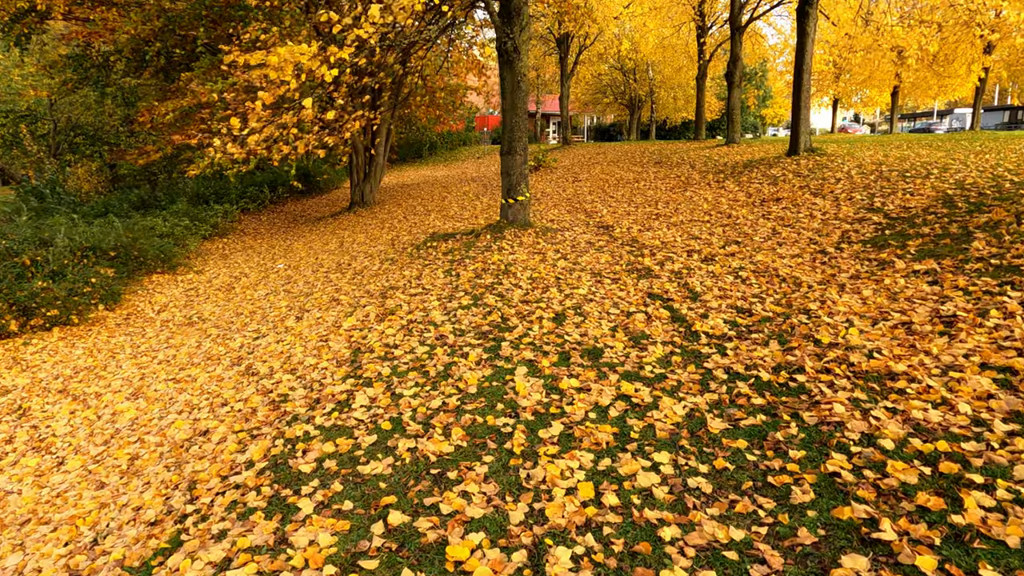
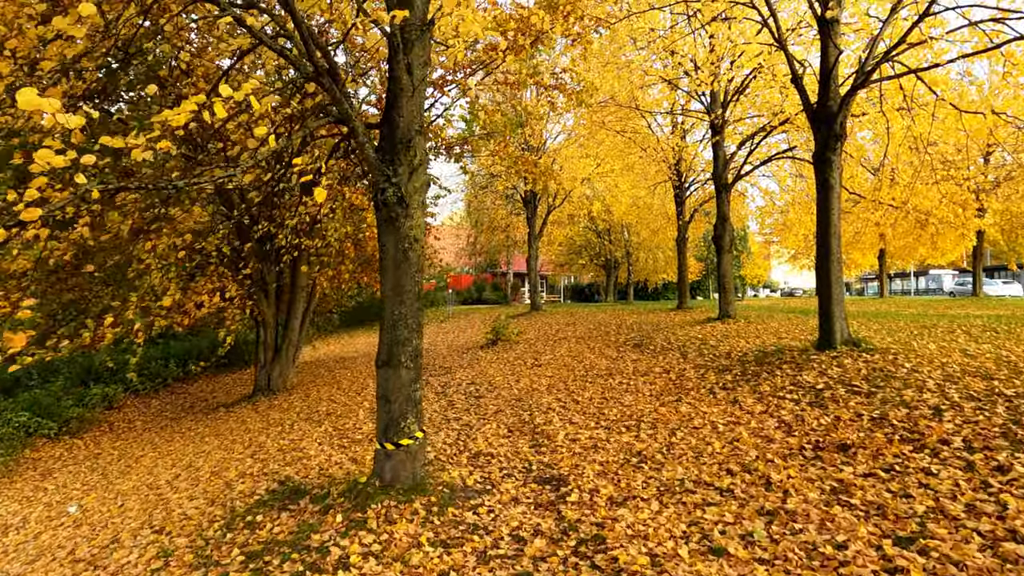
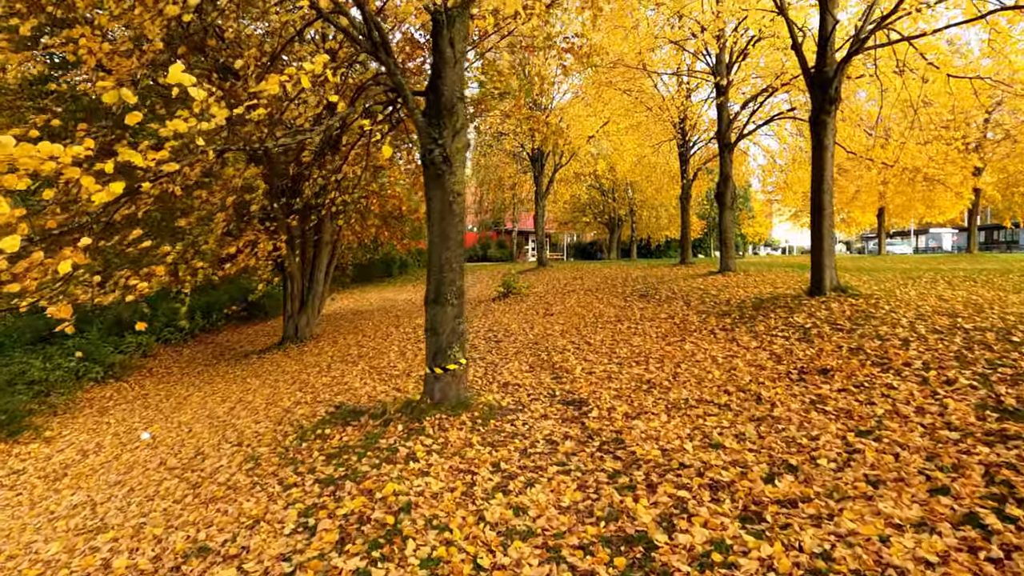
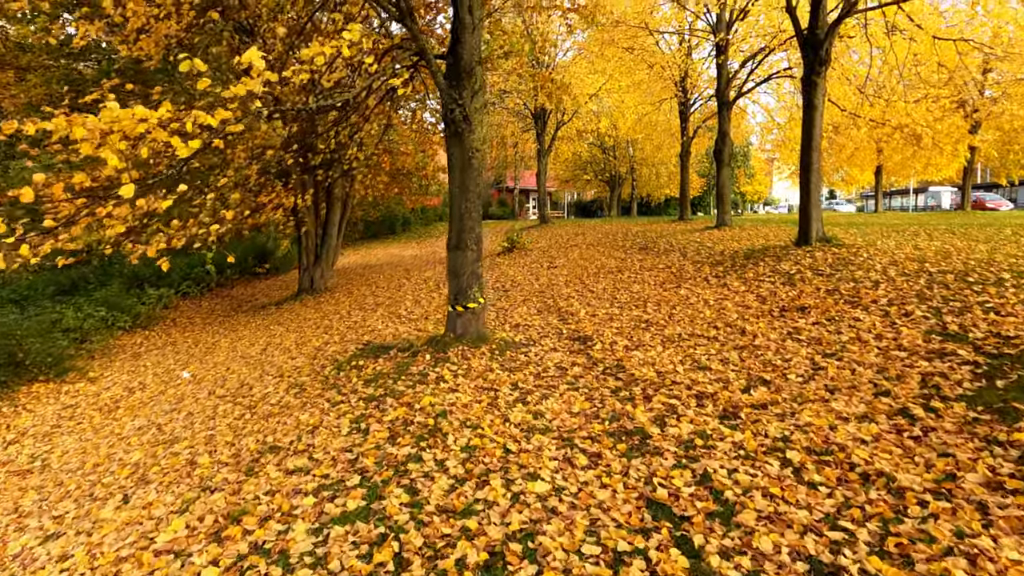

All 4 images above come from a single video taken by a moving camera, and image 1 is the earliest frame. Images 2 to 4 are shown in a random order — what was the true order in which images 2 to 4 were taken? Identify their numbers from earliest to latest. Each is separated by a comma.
4, 3, 2
